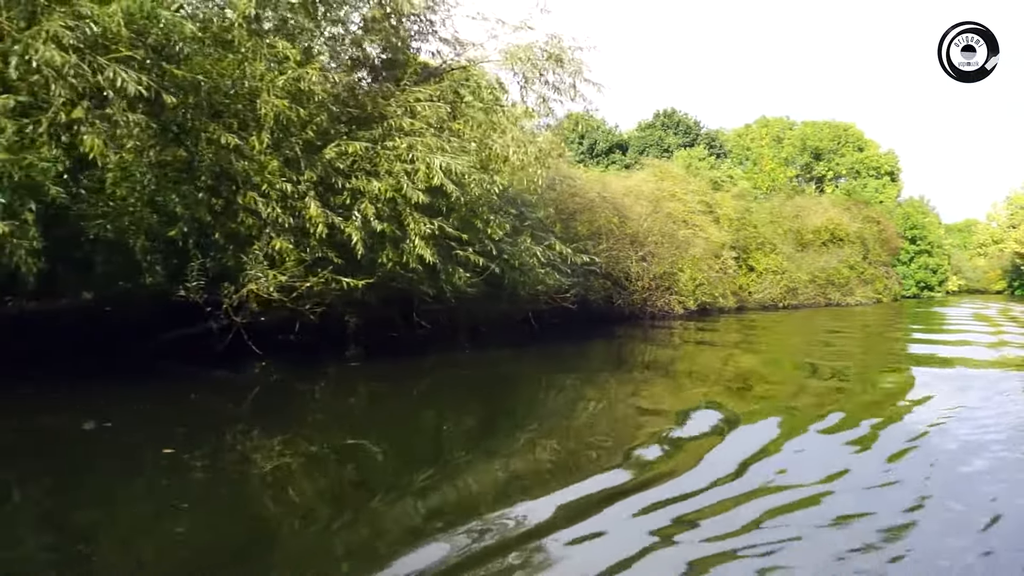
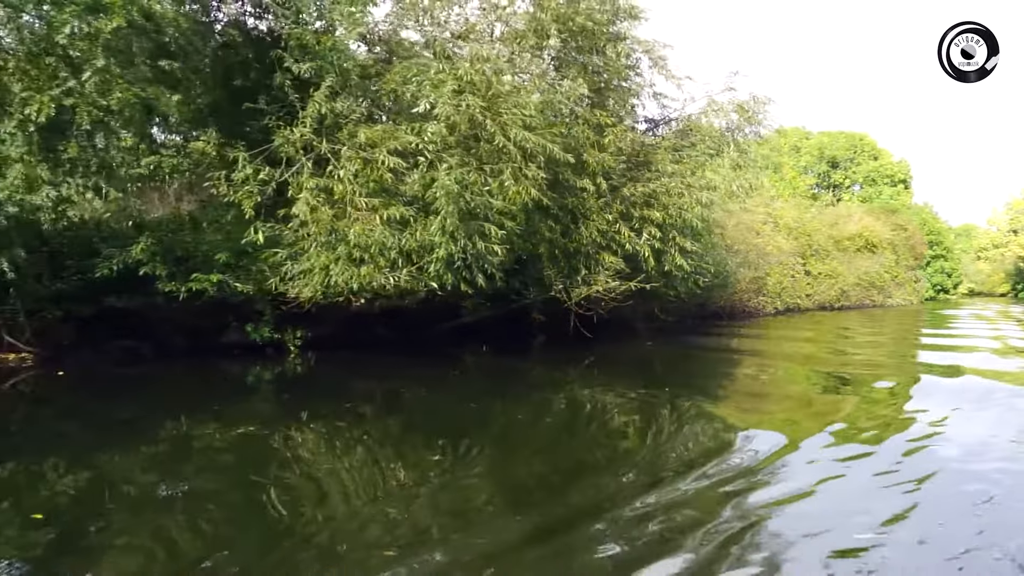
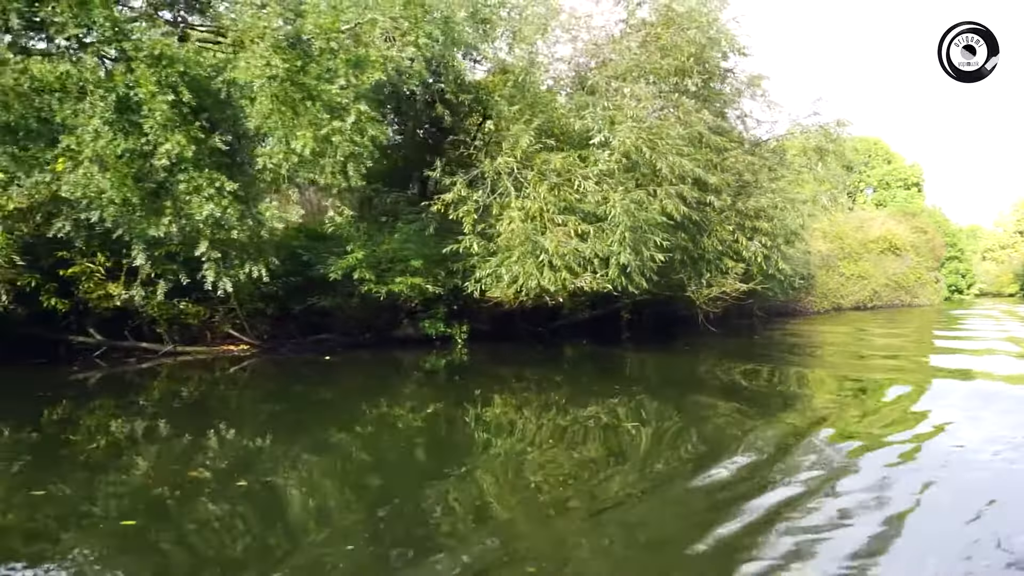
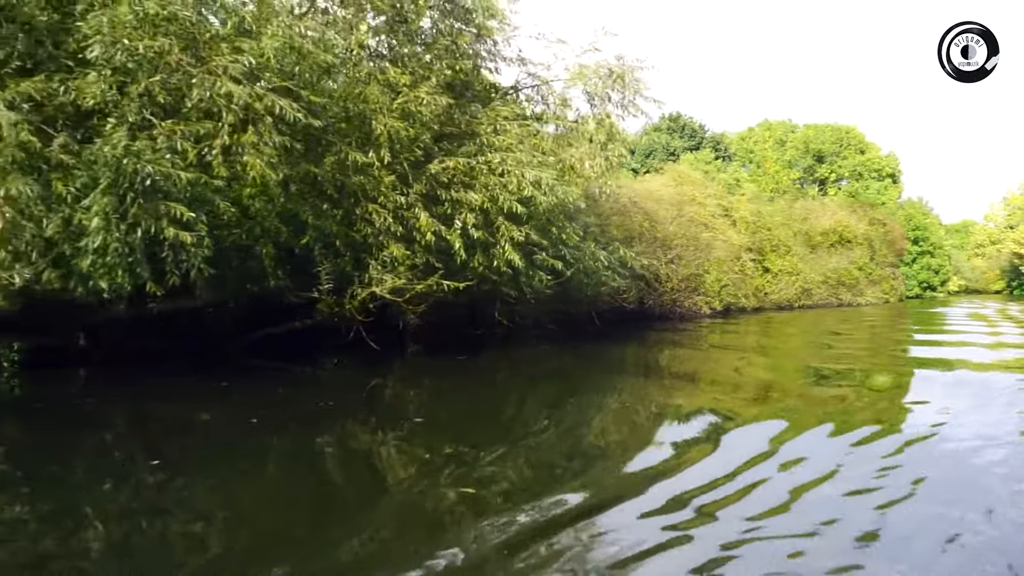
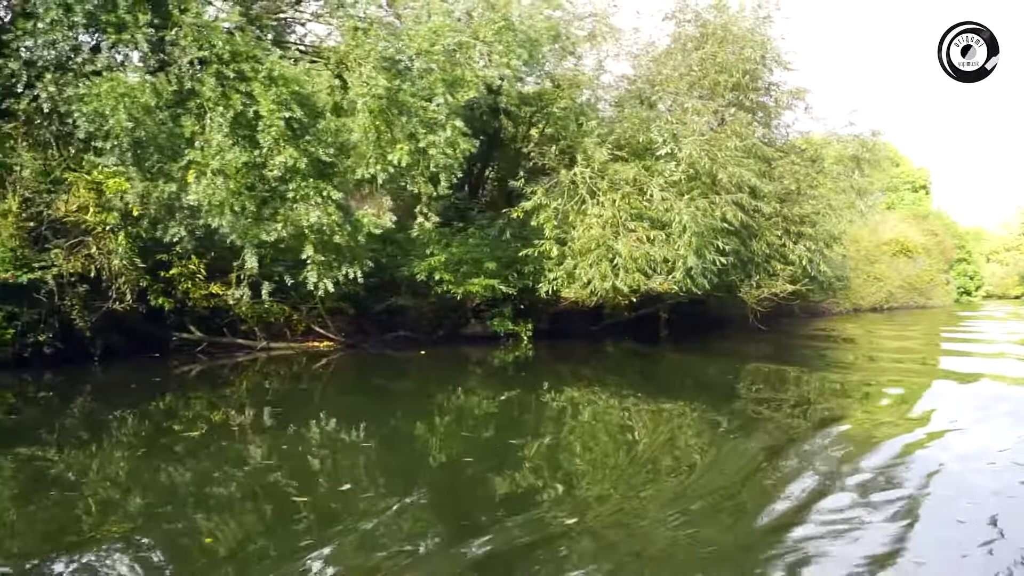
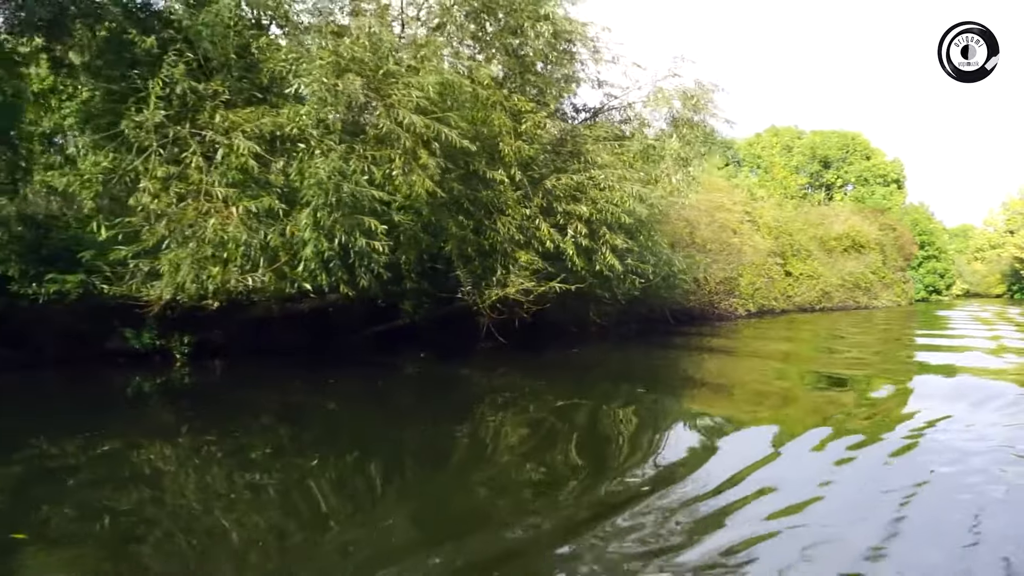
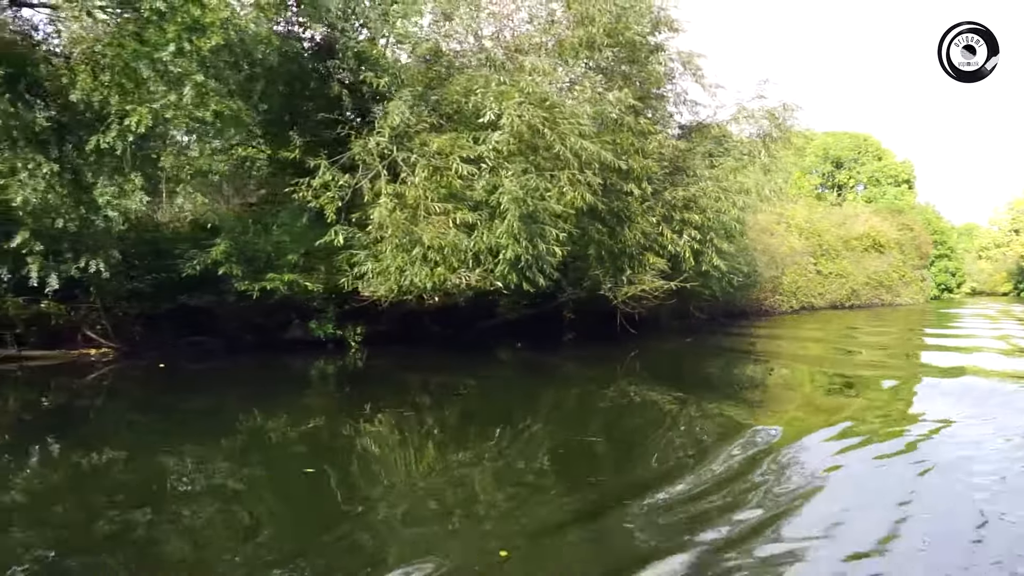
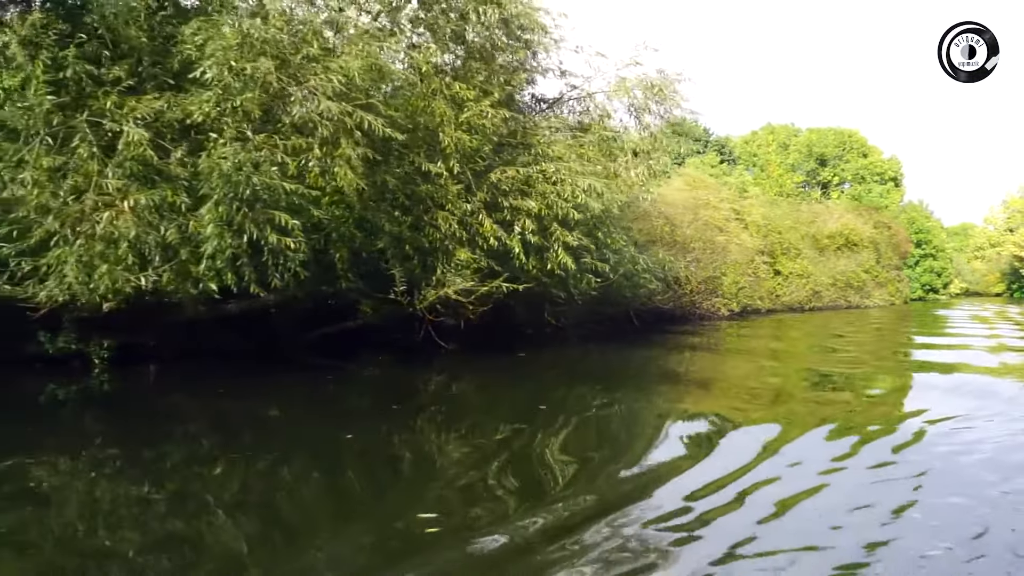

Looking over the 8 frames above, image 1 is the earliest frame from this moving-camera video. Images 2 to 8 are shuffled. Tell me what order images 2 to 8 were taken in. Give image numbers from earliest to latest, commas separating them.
4, 8, 6, 2, 7, 3, 5
